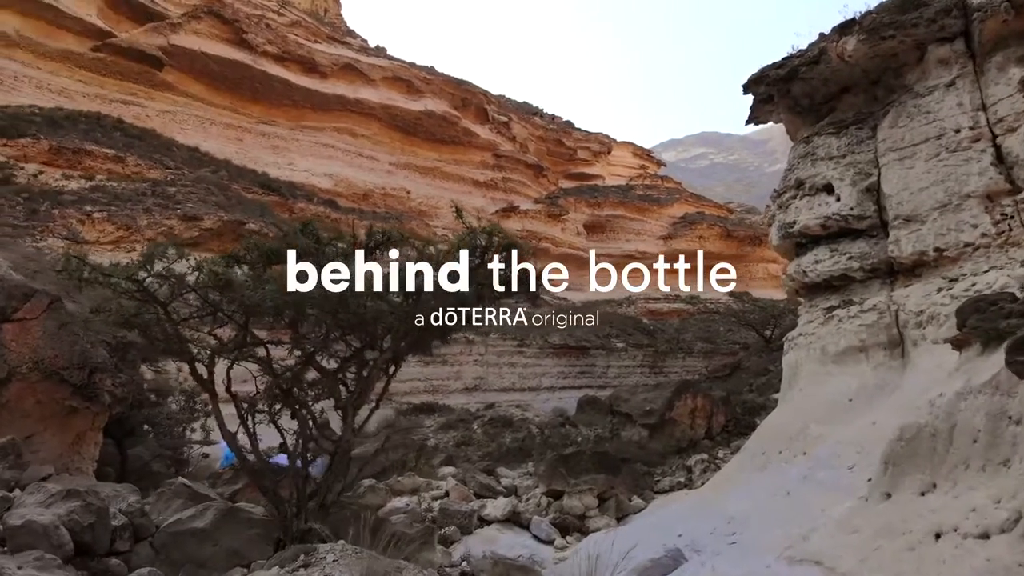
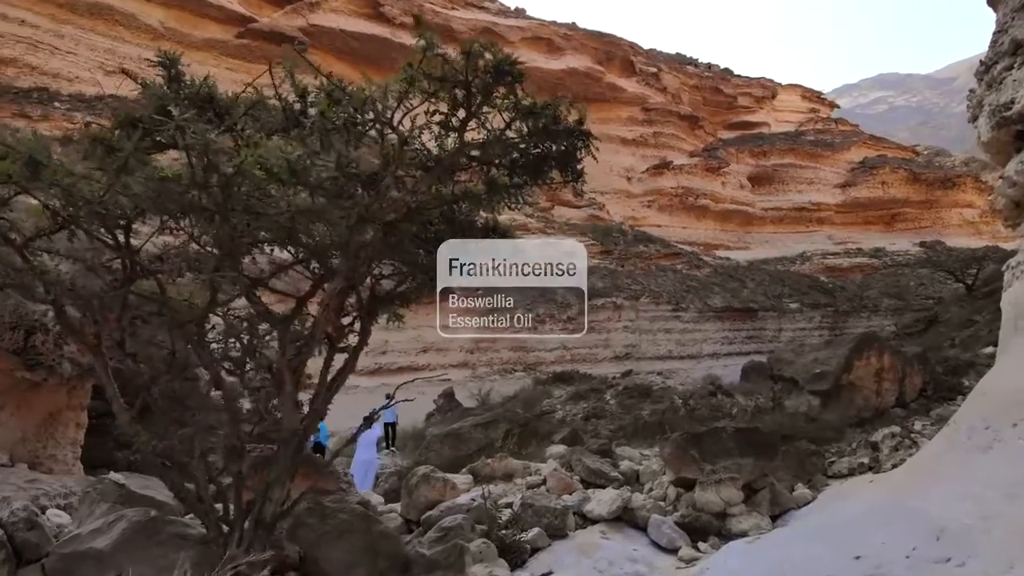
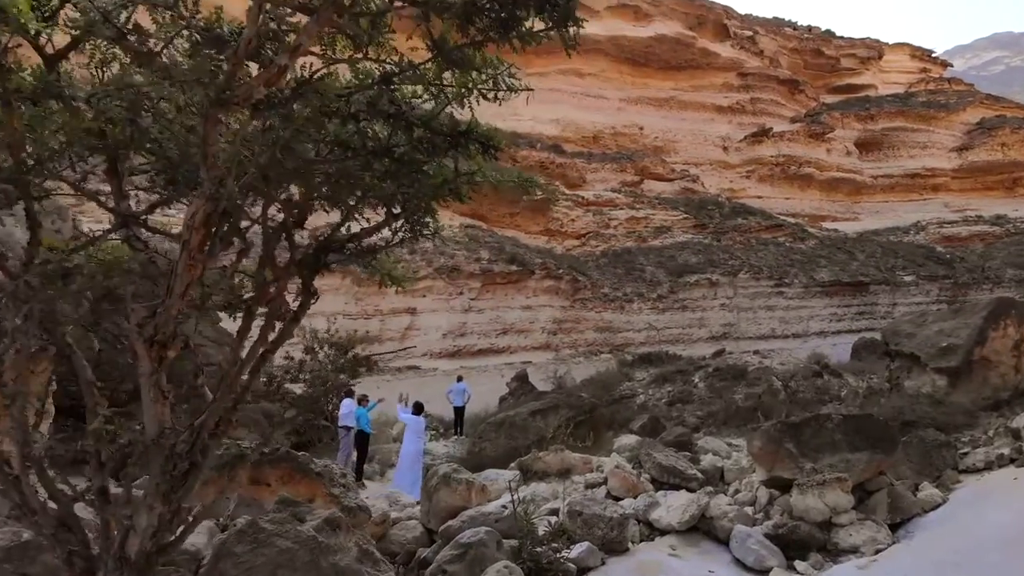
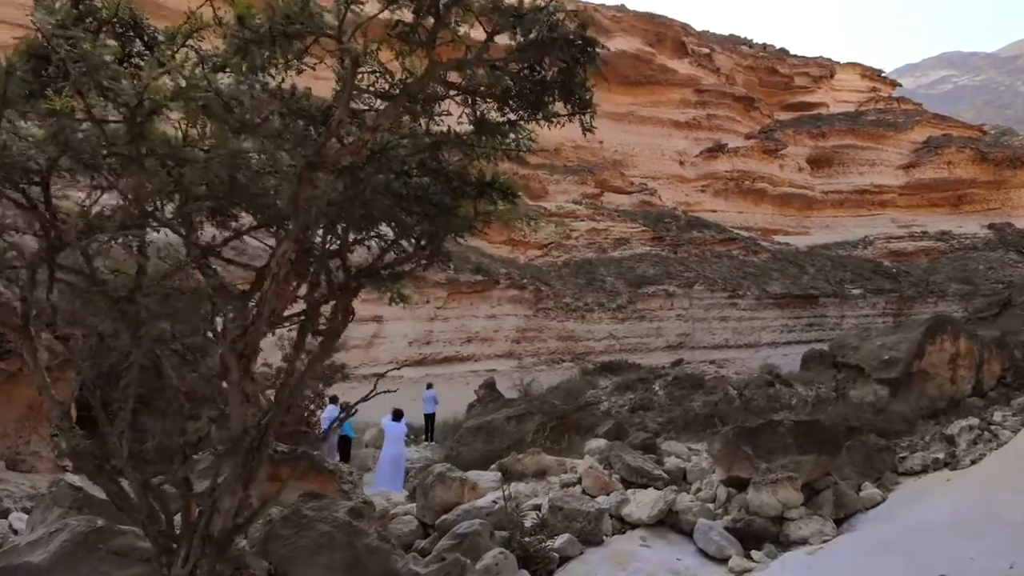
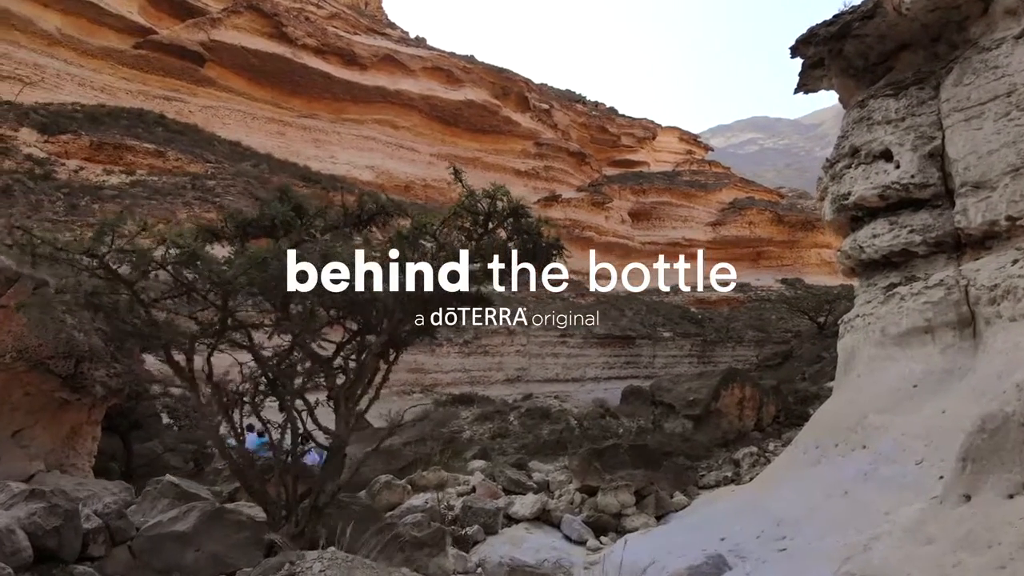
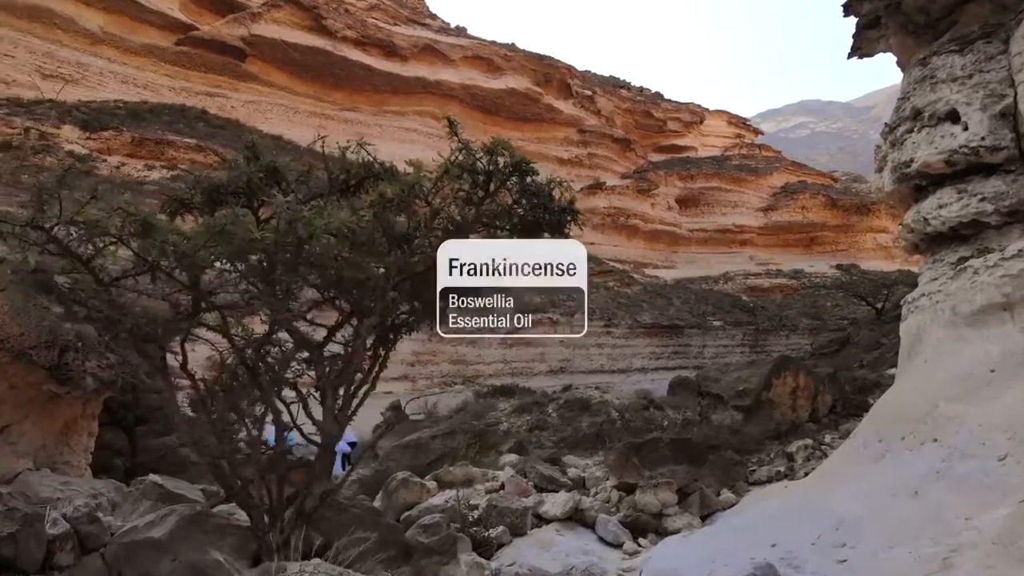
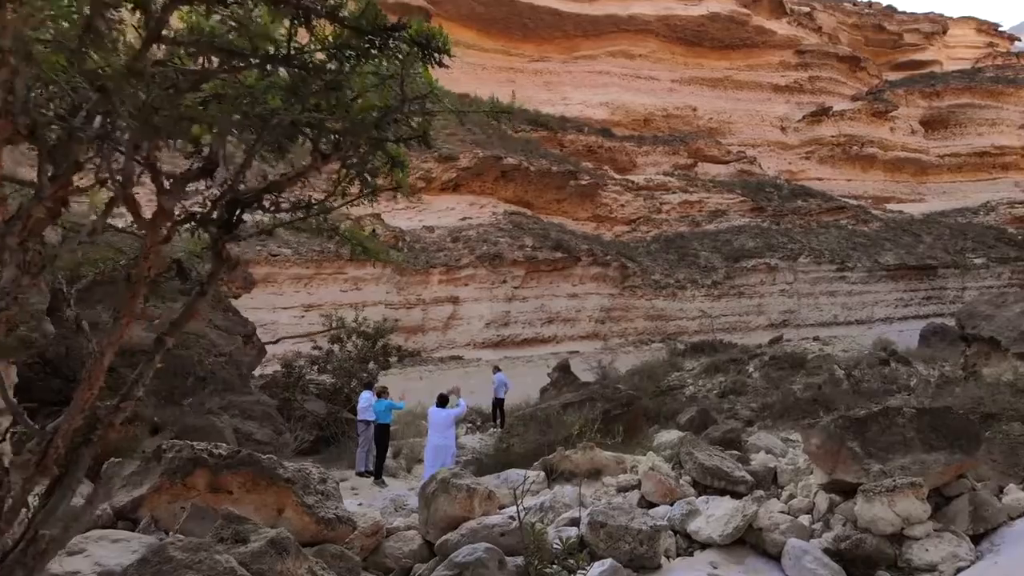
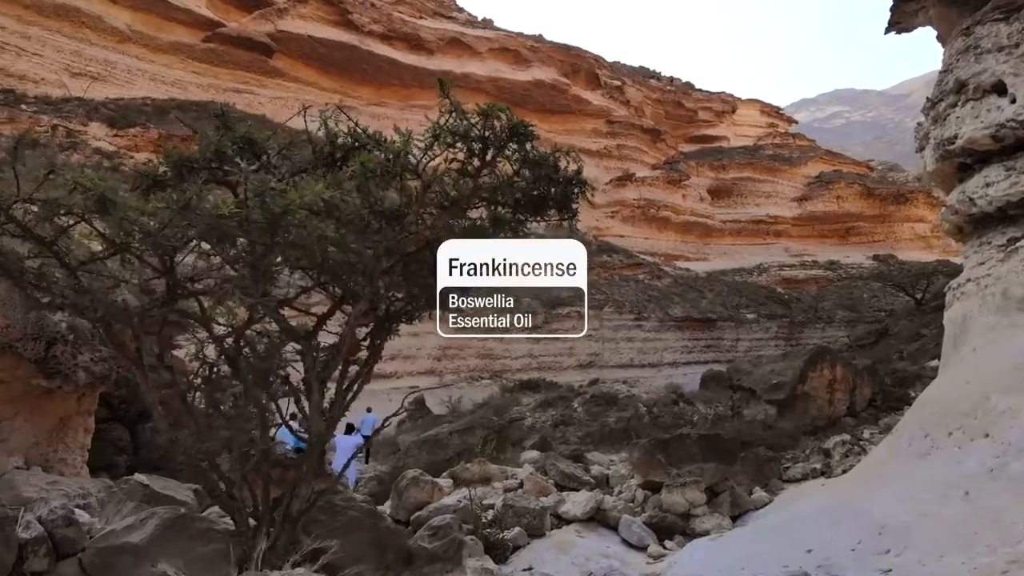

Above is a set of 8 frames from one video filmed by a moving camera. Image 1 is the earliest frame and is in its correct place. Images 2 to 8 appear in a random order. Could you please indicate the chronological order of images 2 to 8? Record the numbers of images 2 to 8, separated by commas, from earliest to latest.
5, 6, 8, 2, 4, 3, 7
